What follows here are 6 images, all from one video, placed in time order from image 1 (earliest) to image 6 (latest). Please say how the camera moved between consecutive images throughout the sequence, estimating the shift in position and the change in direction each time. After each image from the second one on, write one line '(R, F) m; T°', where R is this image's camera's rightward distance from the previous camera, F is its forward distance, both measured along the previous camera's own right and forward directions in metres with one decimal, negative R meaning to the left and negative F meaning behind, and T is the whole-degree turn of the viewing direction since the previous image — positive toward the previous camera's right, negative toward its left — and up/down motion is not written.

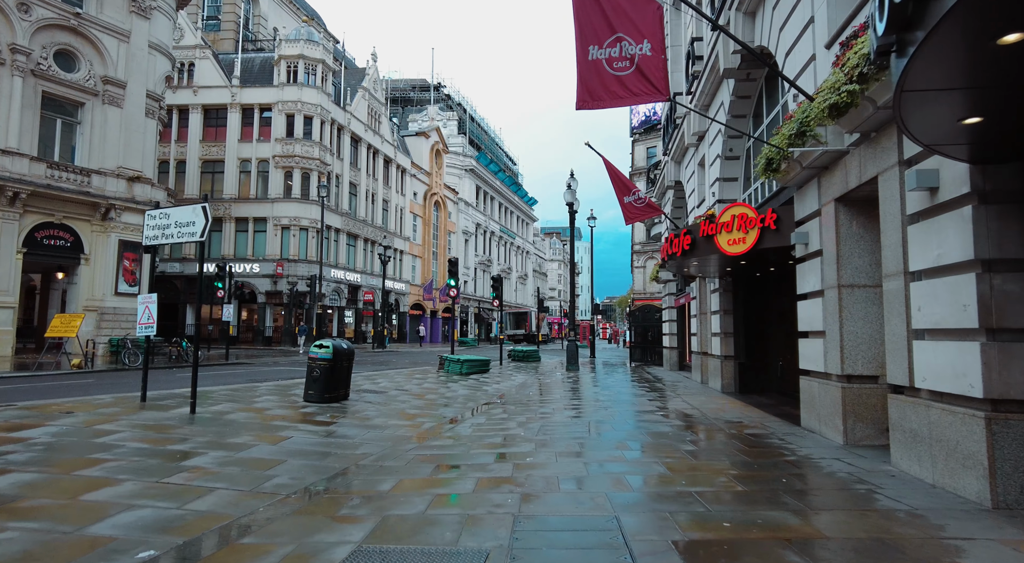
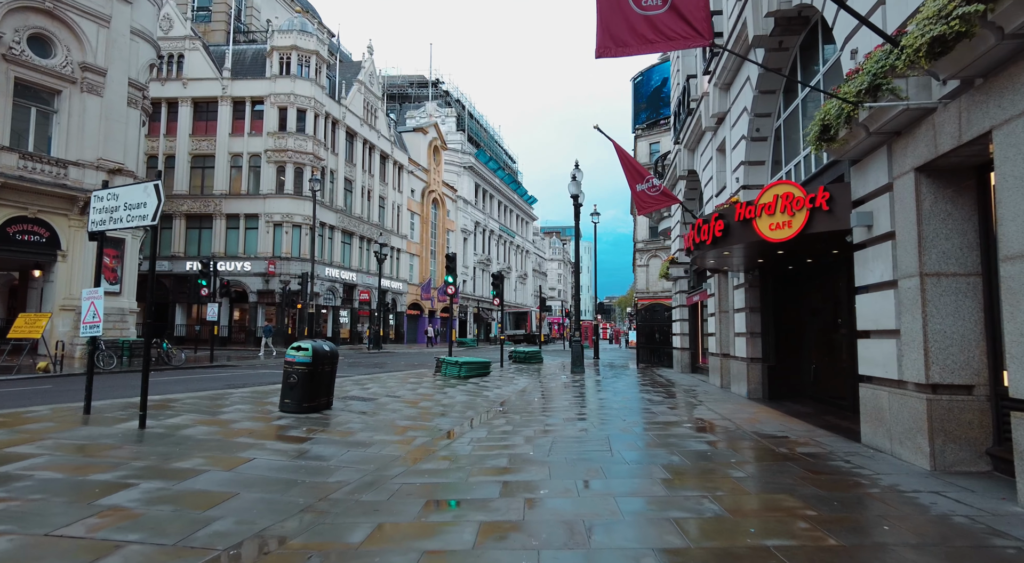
(-0.1, +1.4) m; 0°
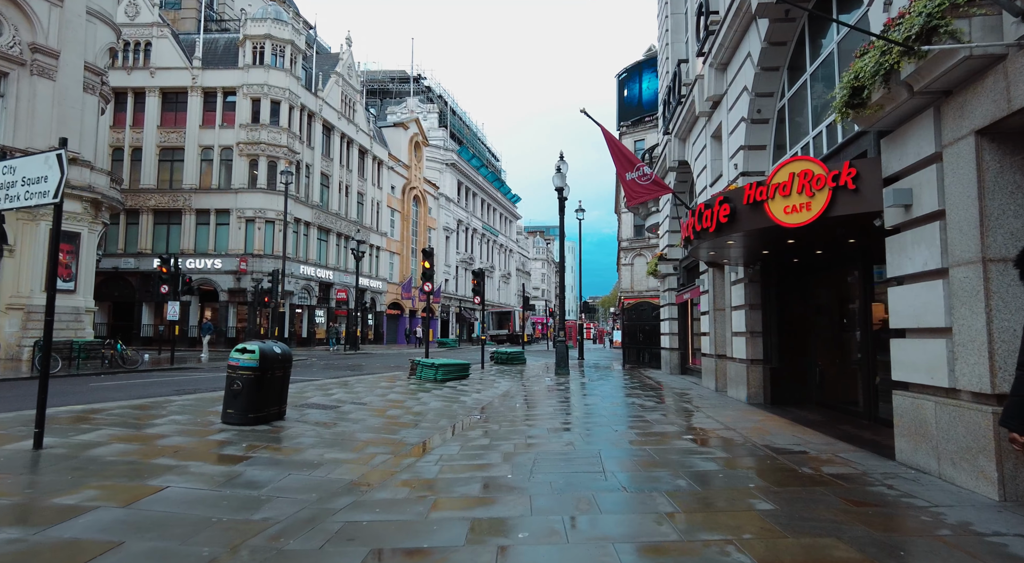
(+0.1, +1.2) m; +1°
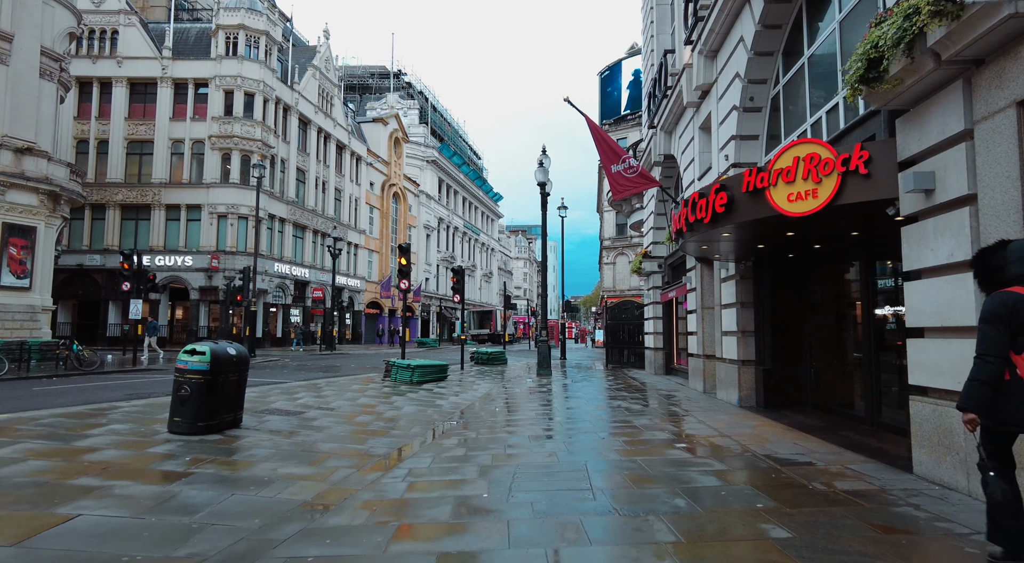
(0.0, +0.7) m; +2°
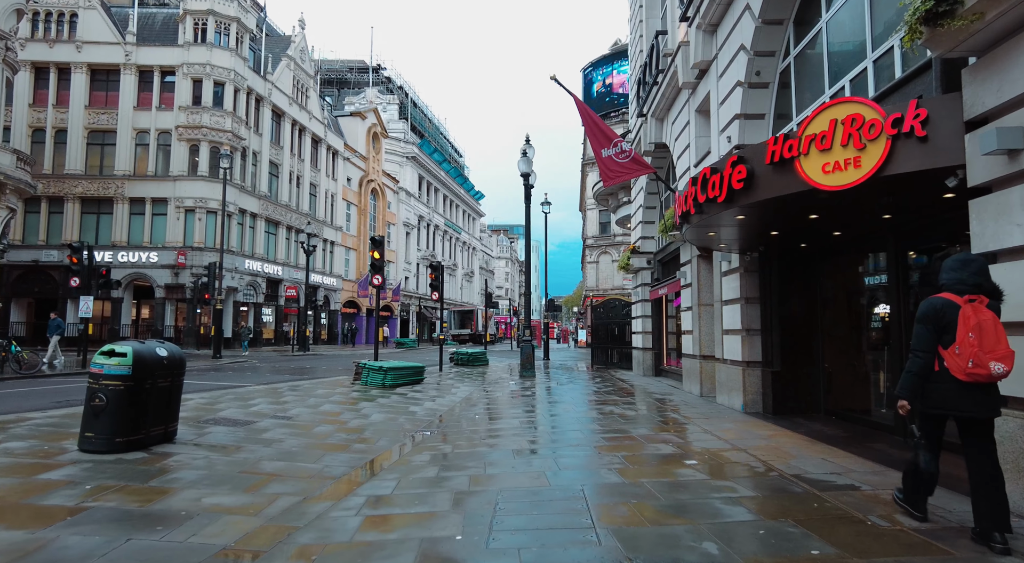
(0.0, +1.2) m; +2°
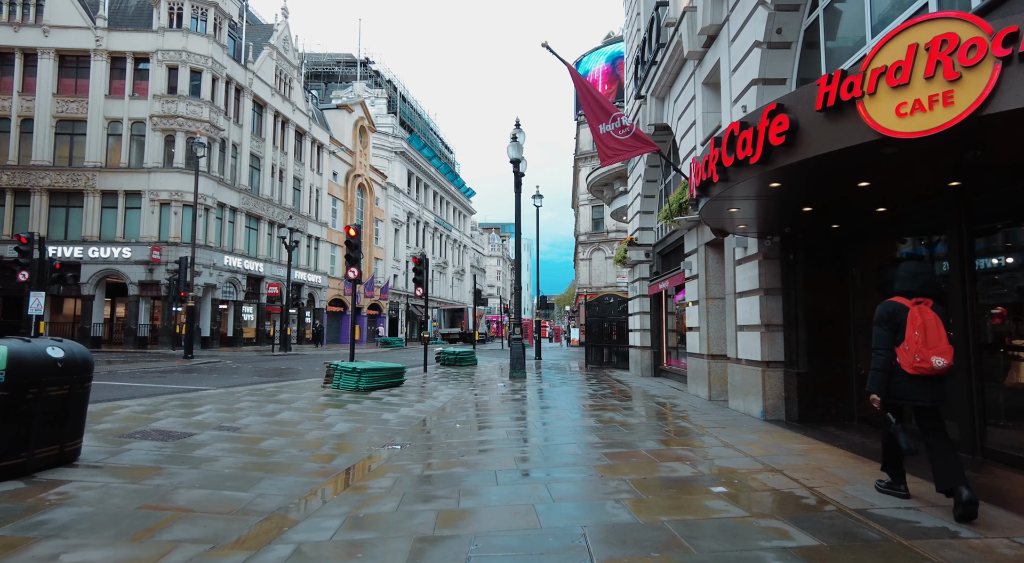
(+0.1, +1.4) m; +1°
